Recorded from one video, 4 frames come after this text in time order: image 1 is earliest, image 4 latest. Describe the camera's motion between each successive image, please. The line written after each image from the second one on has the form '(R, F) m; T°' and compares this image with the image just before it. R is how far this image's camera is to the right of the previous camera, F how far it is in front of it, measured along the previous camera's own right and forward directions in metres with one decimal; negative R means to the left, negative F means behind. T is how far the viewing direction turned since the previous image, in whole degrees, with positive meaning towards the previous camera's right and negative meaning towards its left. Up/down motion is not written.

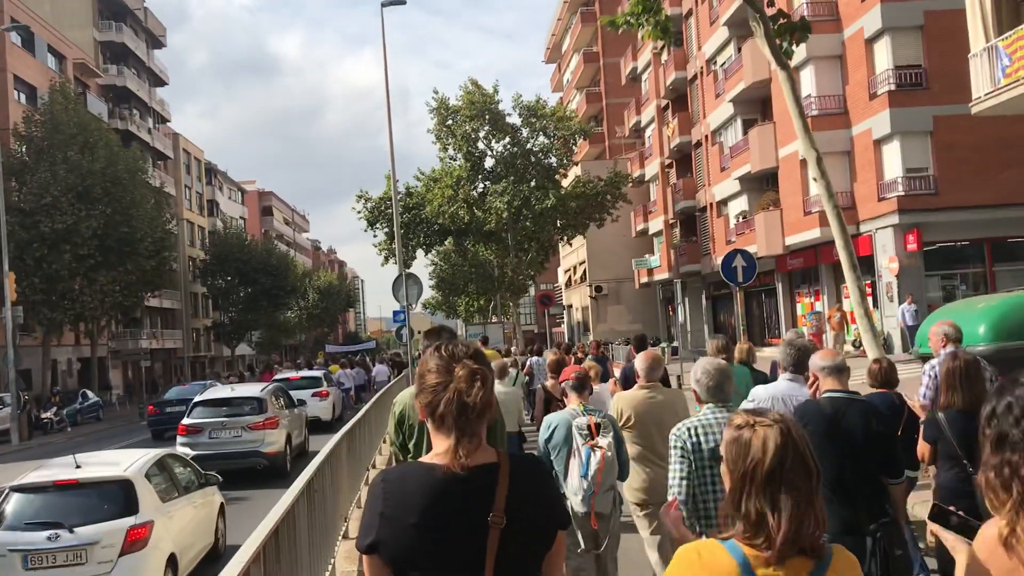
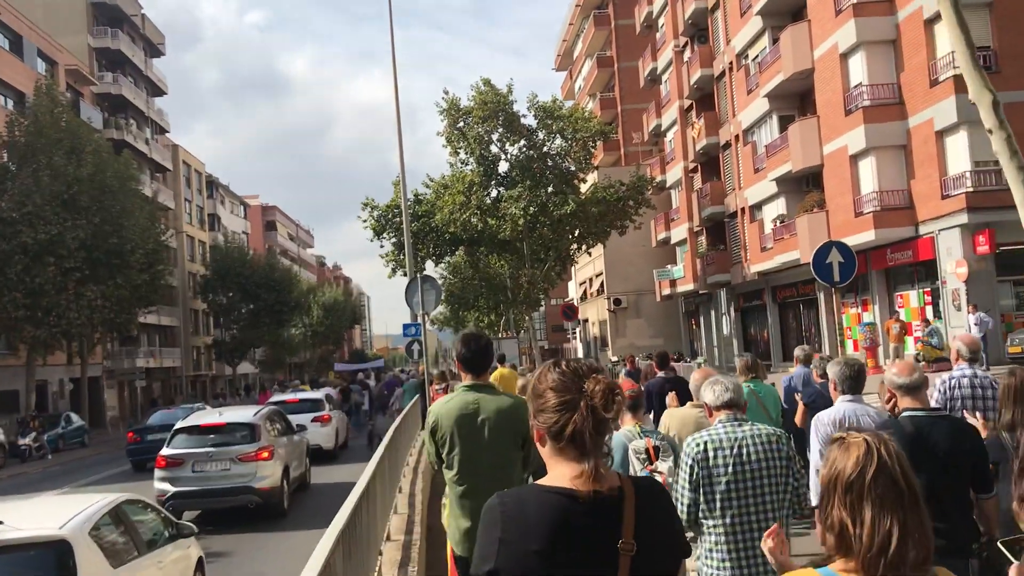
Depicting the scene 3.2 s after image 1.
(-0.4, +2.6) m; 0°
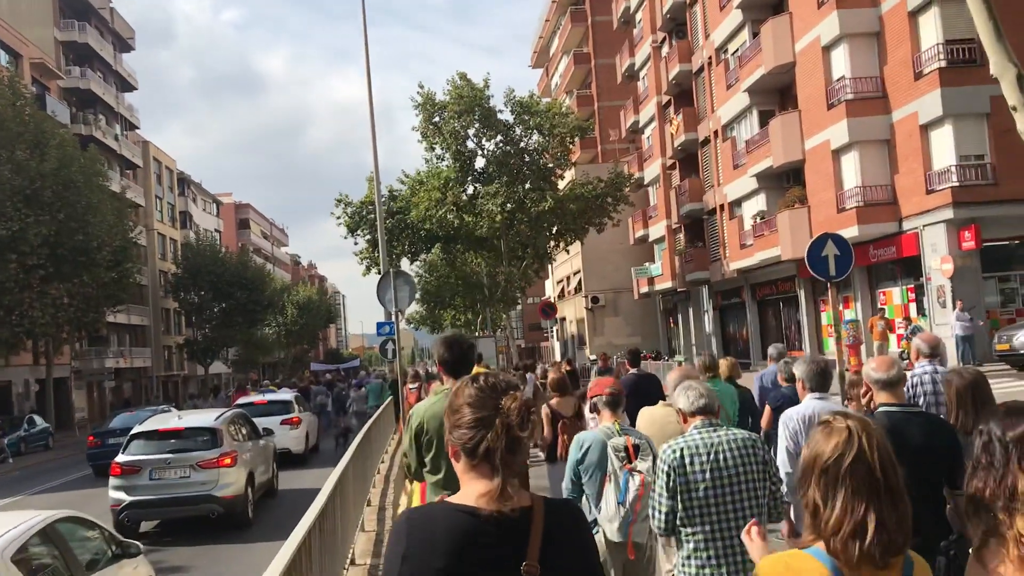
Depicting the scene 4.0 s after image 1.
(0.0, +0.6) m; +1°
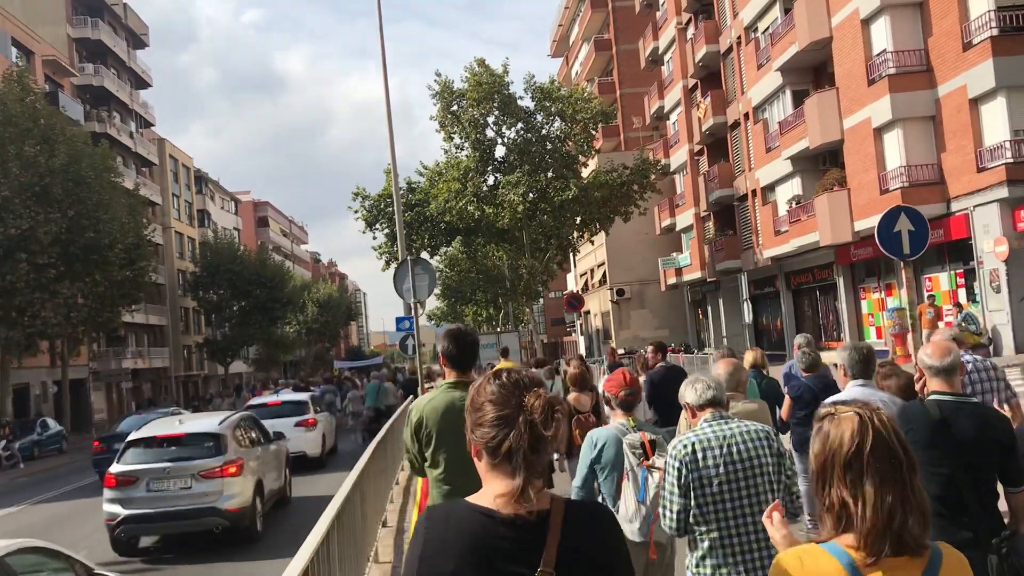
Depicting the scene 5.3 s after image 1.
(-0.1, +1.2) m; -1°
